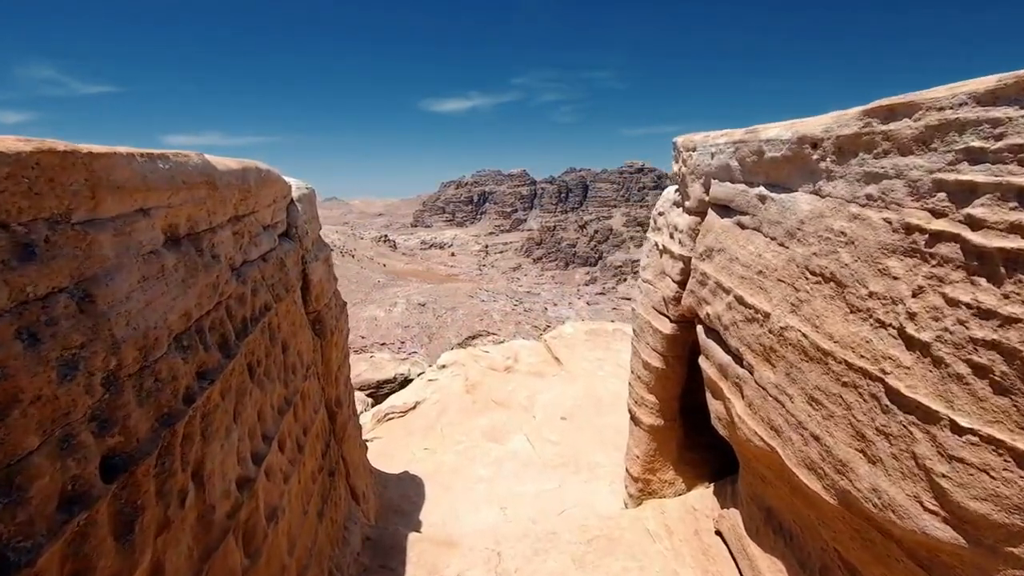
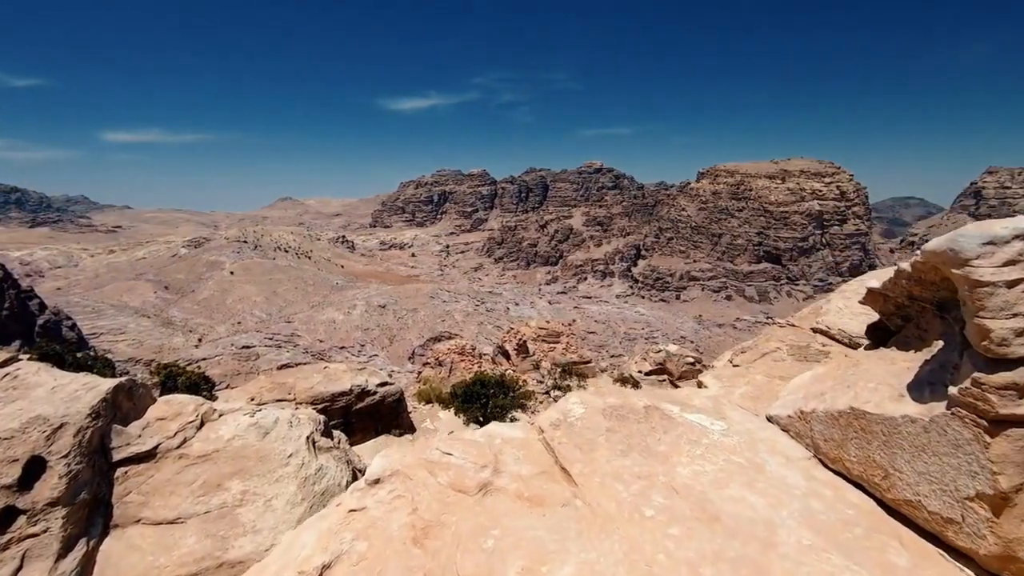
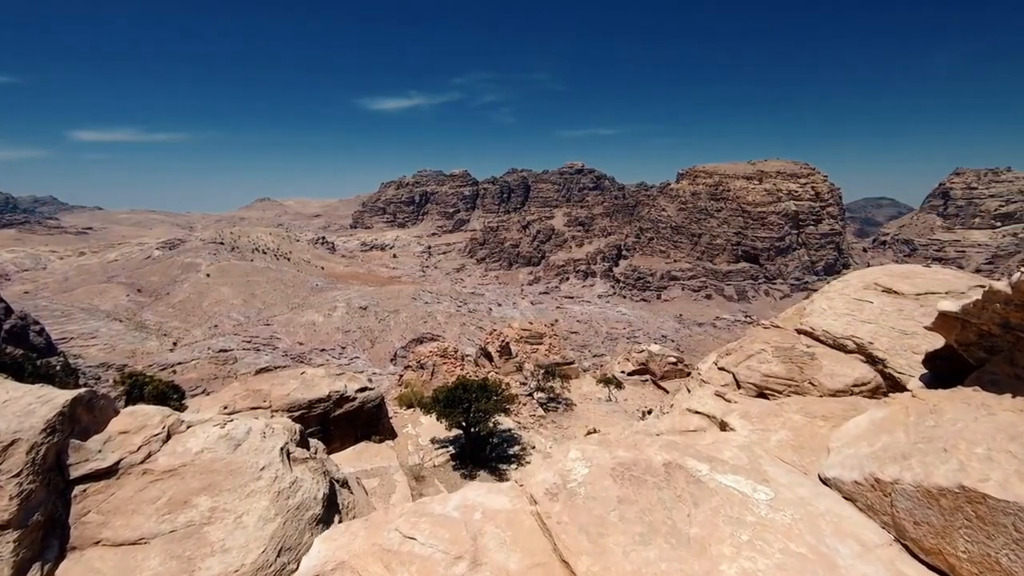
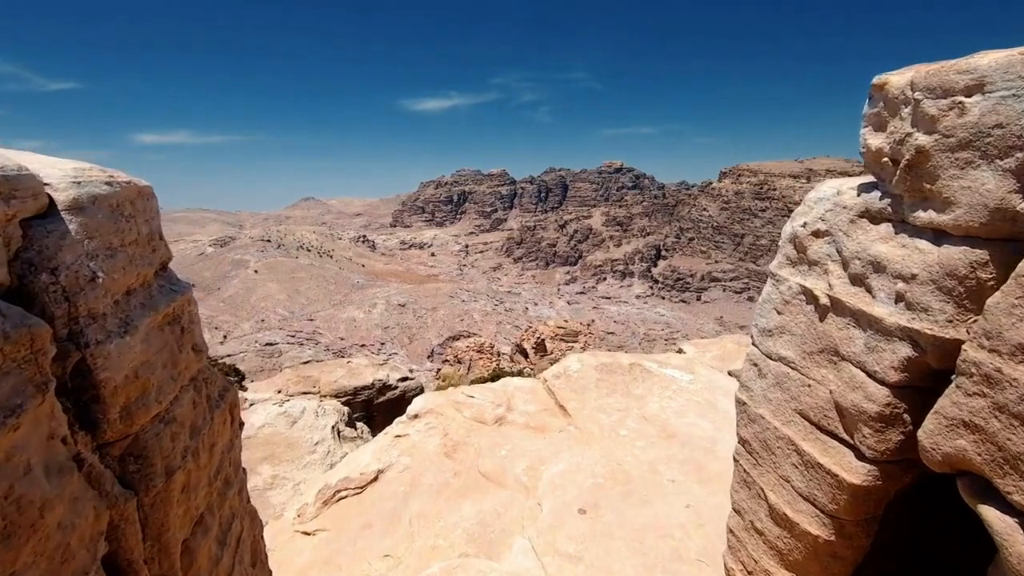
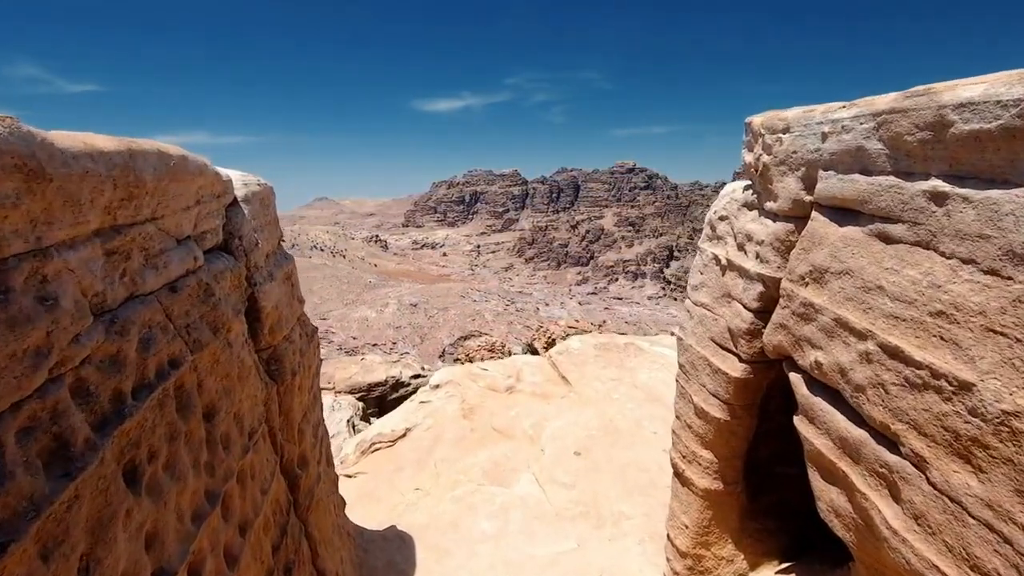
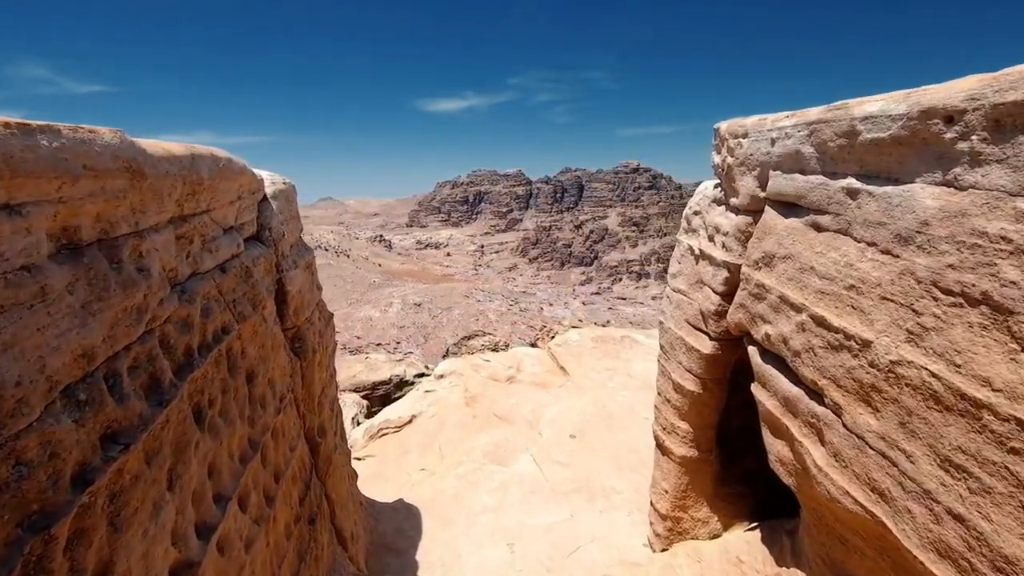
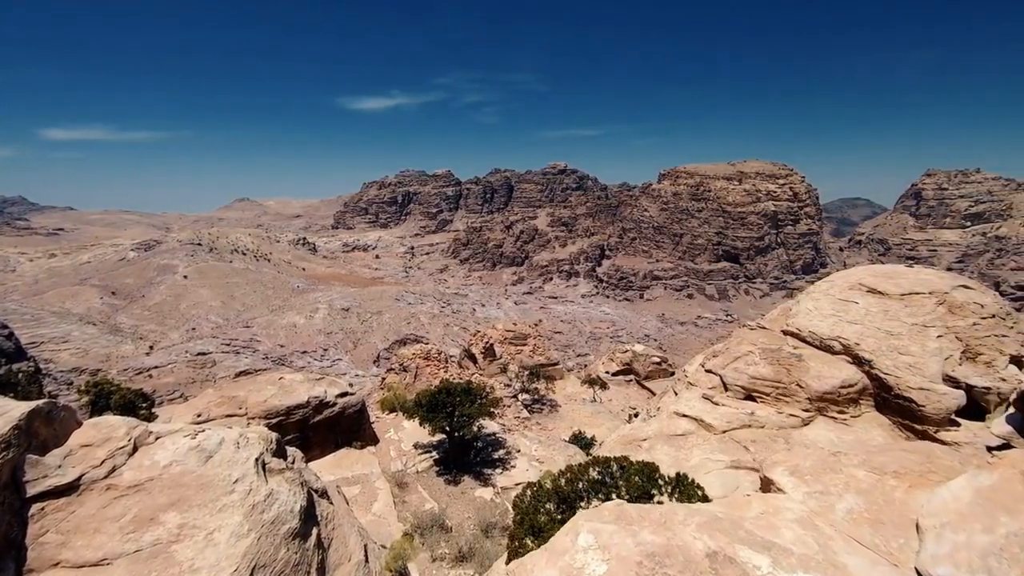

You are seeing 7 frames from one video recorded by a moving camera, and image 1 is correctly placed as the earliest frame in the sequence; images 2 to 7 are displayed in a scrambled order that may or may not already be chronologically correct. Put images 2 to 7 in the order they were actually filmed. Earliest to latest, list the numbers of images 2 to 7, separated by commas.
6, 5, 4, 2, 3, 7
